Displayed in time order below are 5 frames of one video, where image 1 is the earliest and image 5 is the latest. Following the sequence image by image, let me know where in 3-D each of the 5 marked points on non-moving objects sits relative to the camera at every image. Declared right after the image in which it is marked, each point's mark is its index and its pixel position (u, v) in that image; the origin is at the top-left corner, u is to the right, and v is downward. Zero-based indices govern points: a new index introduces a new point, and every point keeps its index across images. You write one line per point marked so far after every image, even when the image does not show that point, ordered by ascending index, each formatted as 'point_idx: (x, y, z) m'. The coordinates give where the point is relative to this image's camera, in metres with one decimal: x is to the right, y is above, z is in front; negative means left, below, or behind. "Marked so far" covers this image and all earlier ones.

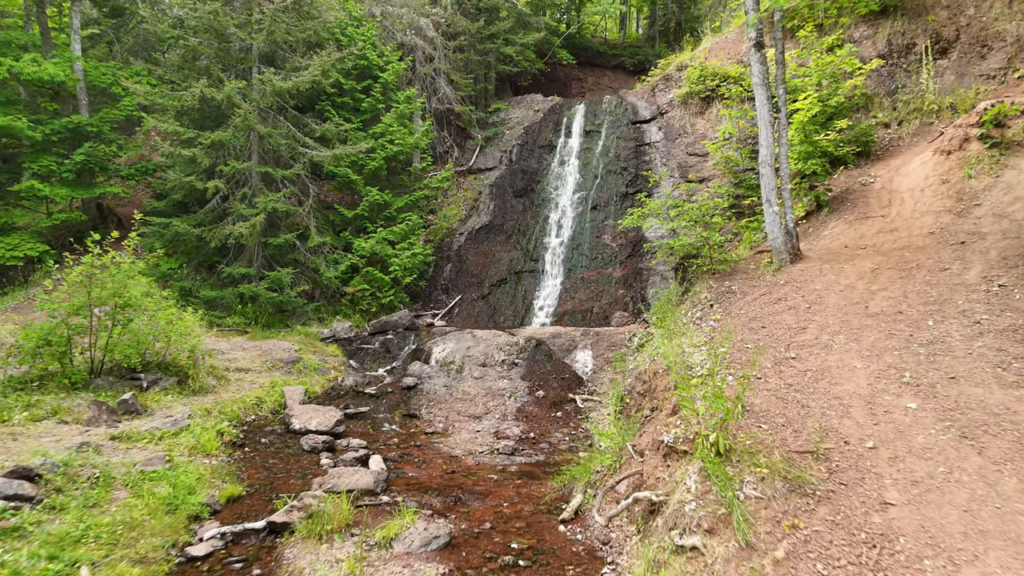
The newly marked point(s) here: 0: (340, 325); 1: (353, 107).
0: (-4.7, -1.0, +12.4) m
1: (-4.9, +5.6, +13.9) m
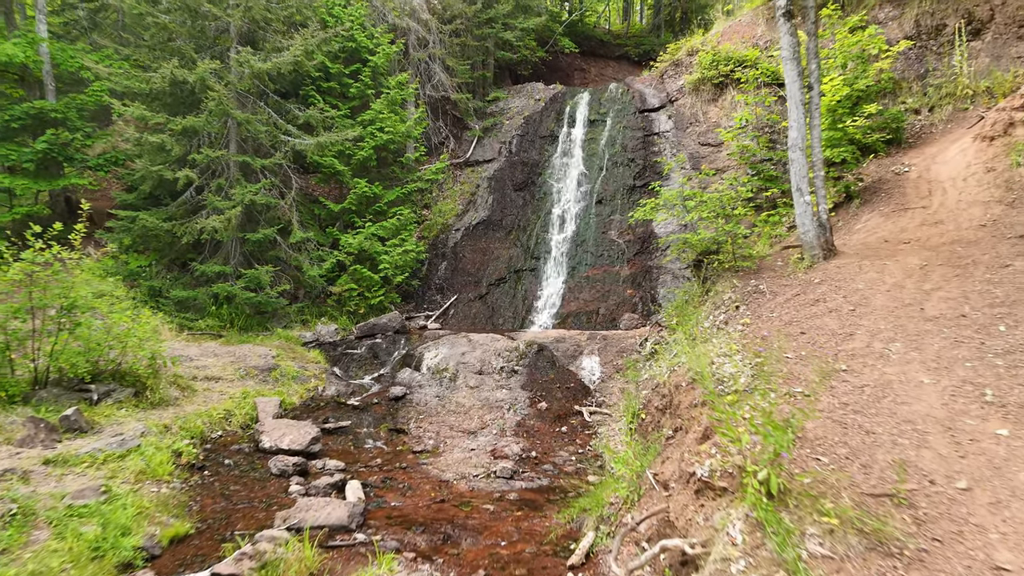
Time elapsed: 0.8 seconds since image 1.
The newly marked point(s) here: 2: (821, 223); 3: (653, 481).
0: (-4.7, -1.0, +11.4) m
1: (-5.0, +5.7, +12.9) m
2: (+5.4, +1.1, +7.9) m
3: (+1.6, -2.2, +5.1) m
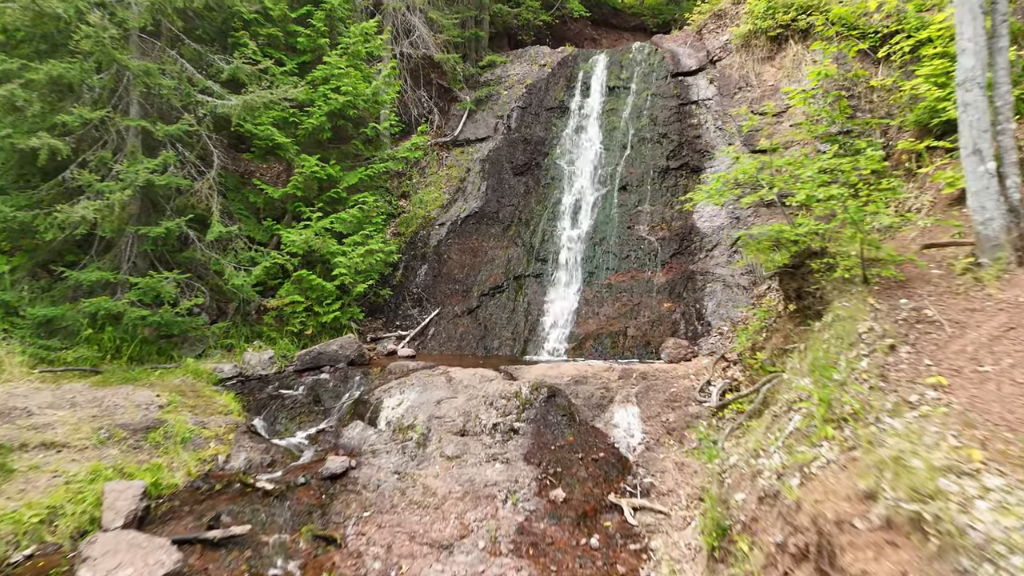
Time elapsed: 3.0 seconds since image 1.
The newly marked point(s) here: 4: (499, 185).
0: (-4.7, -1.2, +8.3) m
1: (-5.0, +5.4, +9.8) m
2: (+5.4, +0.9, +4.9) m
3: (+1.6, -2.5, +2.1) m
4: (-0.3, +2.7, +11.9) m
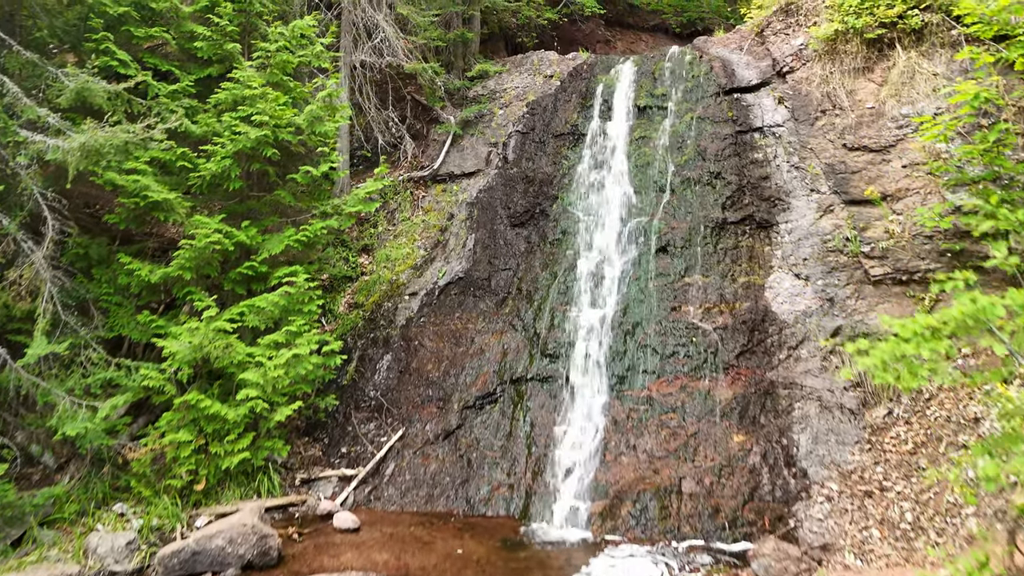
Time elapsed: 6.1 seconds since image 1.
0: (-4.8, -3.0, +5.3) m
1: (-5.0, +3.7, +6.8) m
2: (+5.3, -0.8, +1.8) m
3: (+1.5, -4.2, -0.9) m
4: (-0.4, +1.0, +8.8) m
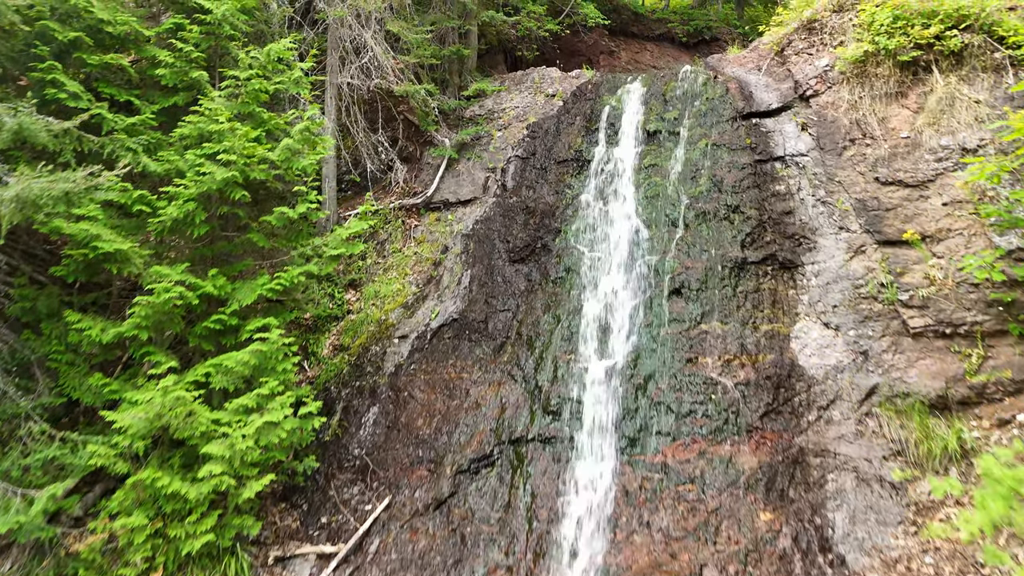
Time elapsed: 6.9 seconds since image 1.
0: (-4.8, -3.7, +4.6) m
1: (-5.1, +2.9, +6.1) m
2: (+5.3, -1.6, +1.1) m
3: (+1.5, -4.9, -1.6) m
4: (-0.4, +0.2, +8.1) m
